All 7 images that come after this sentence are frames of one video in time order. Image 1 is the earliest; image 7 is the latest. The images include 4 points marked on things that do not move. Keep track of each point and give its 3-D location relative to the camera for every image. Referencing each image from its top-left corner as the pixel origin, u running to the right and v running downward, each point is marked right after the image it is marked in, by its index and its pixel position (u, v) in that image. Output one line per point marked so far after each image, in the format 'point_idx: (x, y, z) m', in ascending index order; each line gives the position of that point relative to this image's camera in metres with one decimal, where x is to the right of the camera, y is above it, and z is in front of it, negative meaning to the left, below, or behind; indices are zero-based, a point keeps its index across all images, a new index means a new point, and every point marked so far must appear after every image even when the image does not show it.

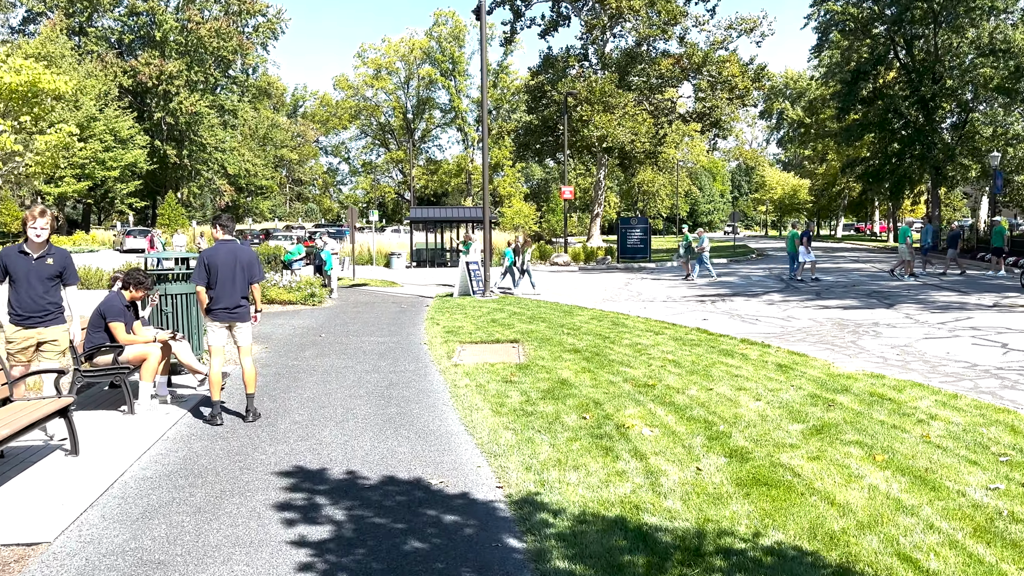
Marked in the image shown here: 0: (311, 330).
0: (-3.1, -0.7, +12.6) m
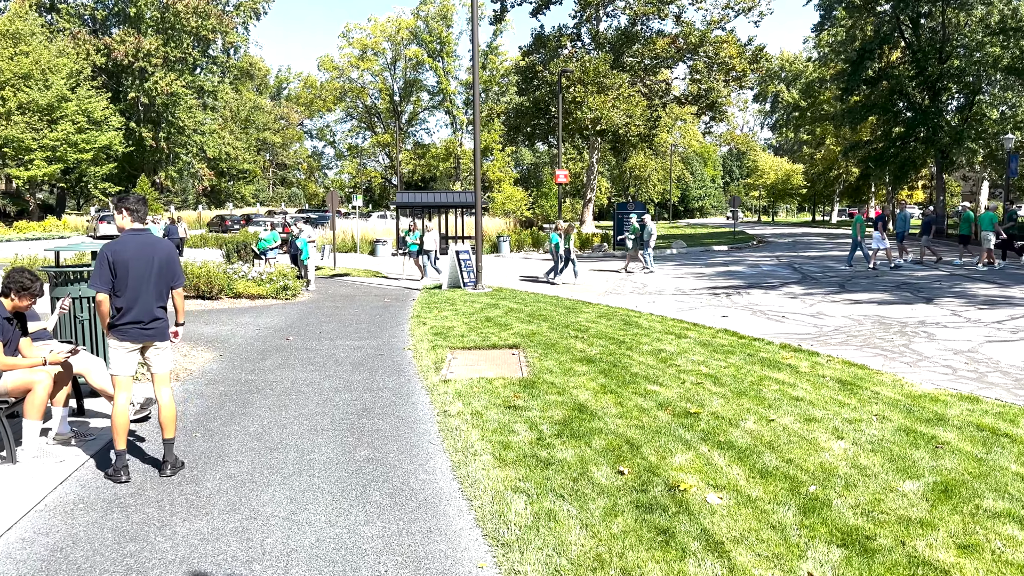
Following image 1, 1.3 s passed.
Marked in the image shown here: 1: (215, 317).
0: (-3.2, -0.6, +11.0) m
1: (-4.7, -0.5, +12.5) m
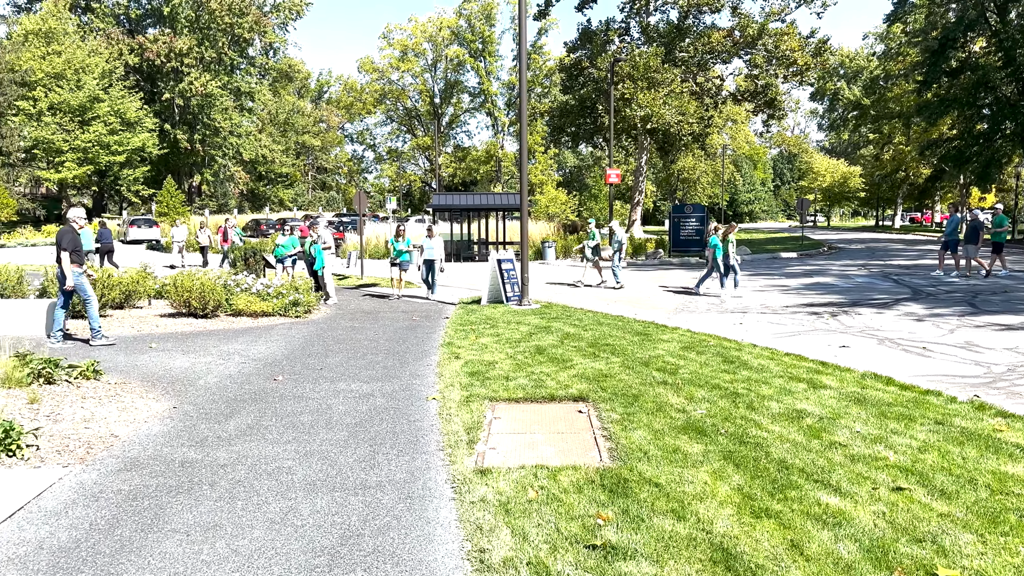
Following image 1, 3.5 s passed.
0: (-2.5, -0.8, +8.4) m
1: (-4.0, -0.7, +10.1) m
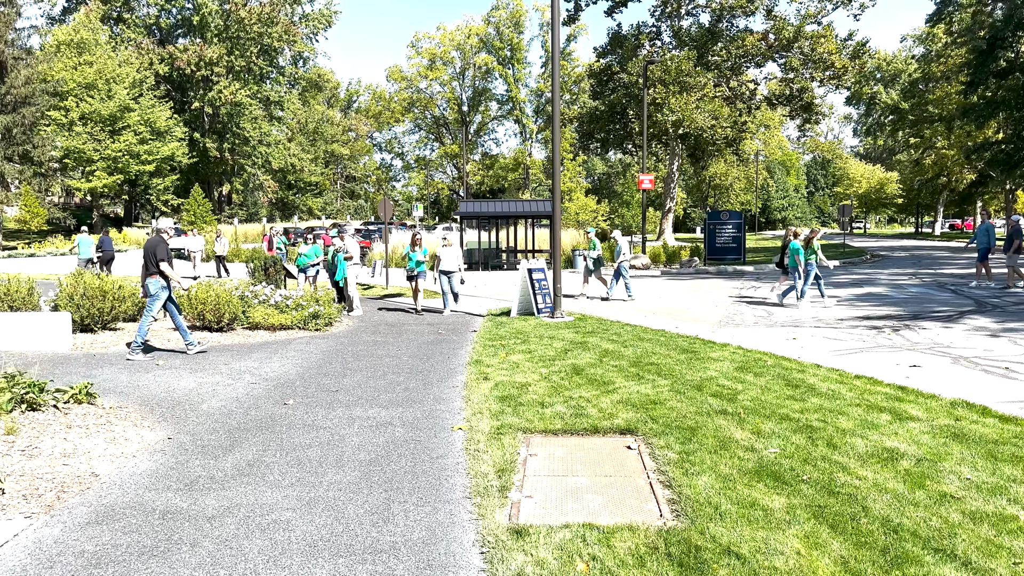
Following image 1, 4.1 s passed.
0: (-2.2, -1.0, +7.7) m
1: (-3.6, -0.8, +9.4) m
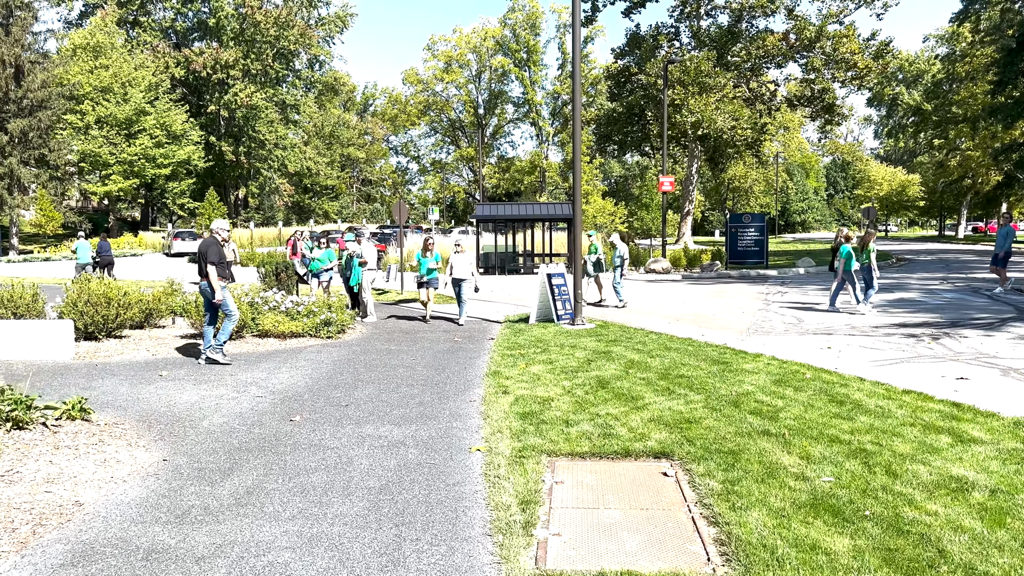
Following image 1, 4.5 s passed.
0: (-2.0, -1.0, +7.2) m
1: (-3.3, -0.9, +8.9) m
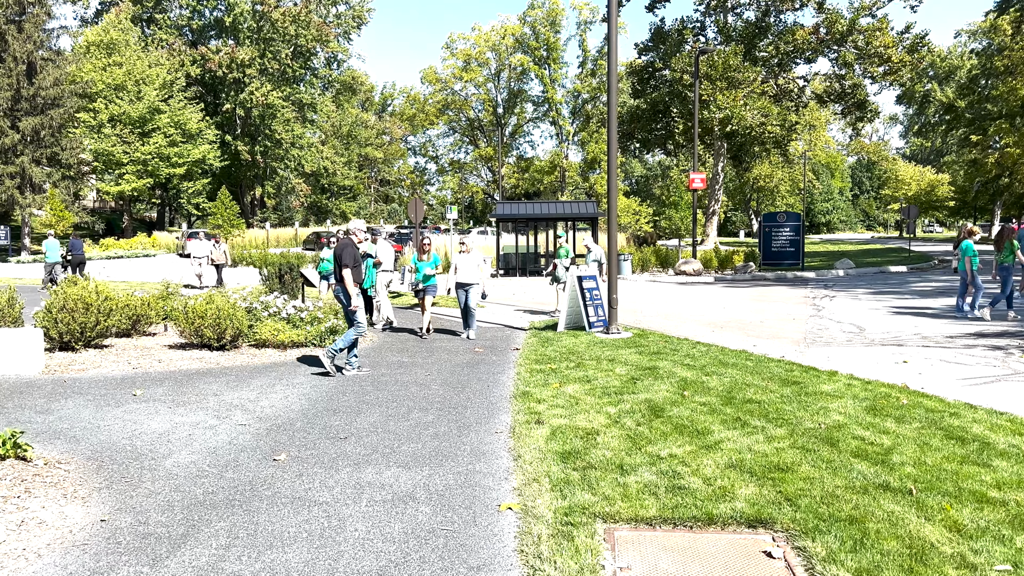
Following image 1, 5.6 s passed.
0: (-1.8, -1.1, +5.9) m
1: (-3.0, -1.0, +7.7) m
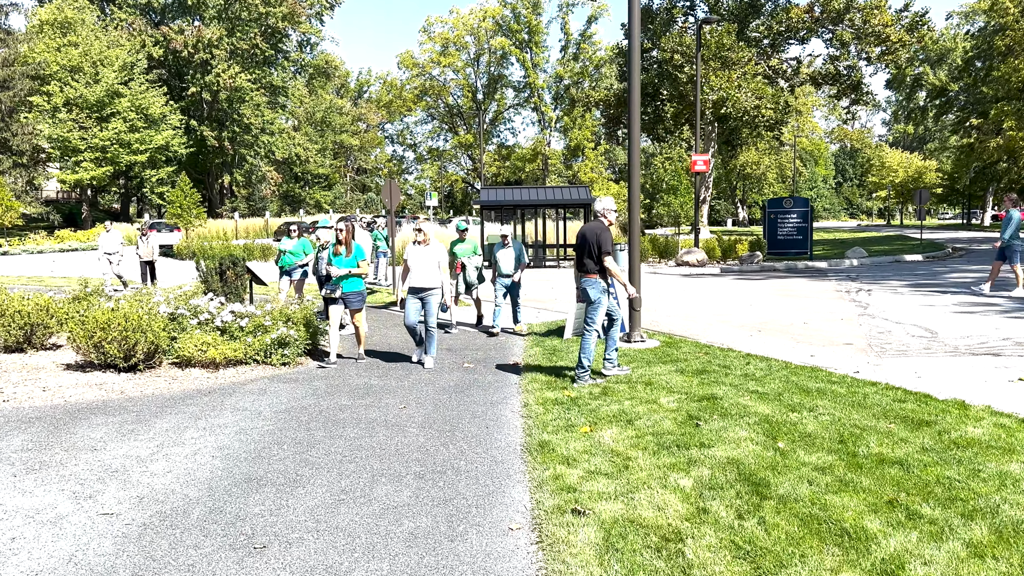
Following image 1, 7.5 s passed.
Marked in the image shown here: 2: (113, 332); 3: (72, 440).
0: (-1.6, -1.1, +3.6) m
1: (-3.0, -1.0, +5.4) m
2: (-3.7, -0.4, +7.6) m
3: (-2.9, -1.0, +5.4) m
